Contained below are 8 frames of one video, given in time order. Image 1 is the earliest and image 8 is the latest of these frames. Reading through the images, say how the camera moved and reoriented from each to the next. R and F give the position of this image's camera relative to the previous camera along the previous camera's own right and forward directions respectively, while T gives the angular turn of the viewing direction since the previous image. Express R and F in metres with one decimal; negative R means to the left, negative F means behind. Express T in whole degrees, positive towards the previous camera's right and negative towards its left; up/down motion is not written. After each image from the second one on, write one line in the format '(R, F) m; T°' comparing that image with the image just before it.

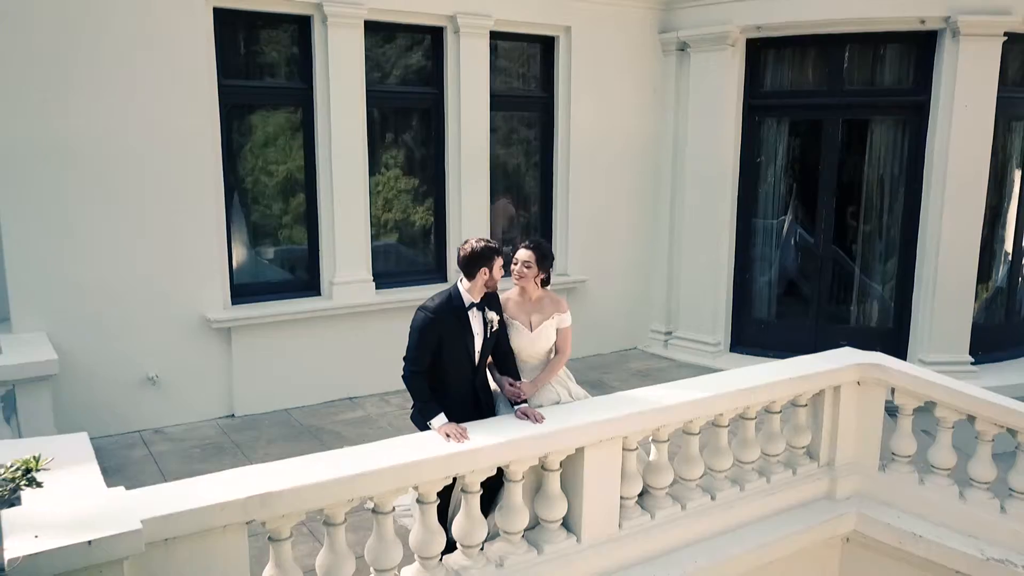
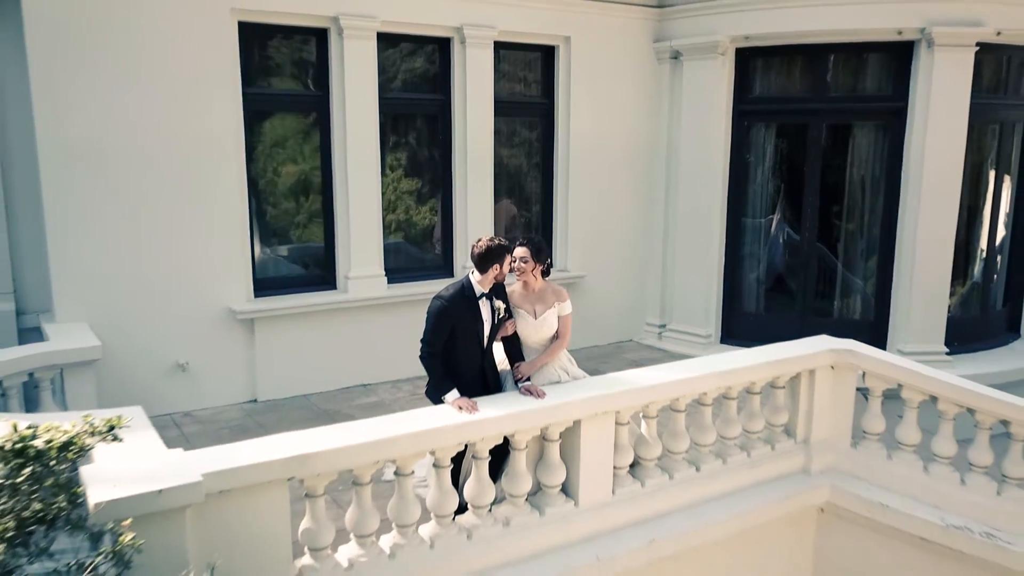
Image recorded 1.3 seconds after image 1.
(0.0, -0.4) m; 0°
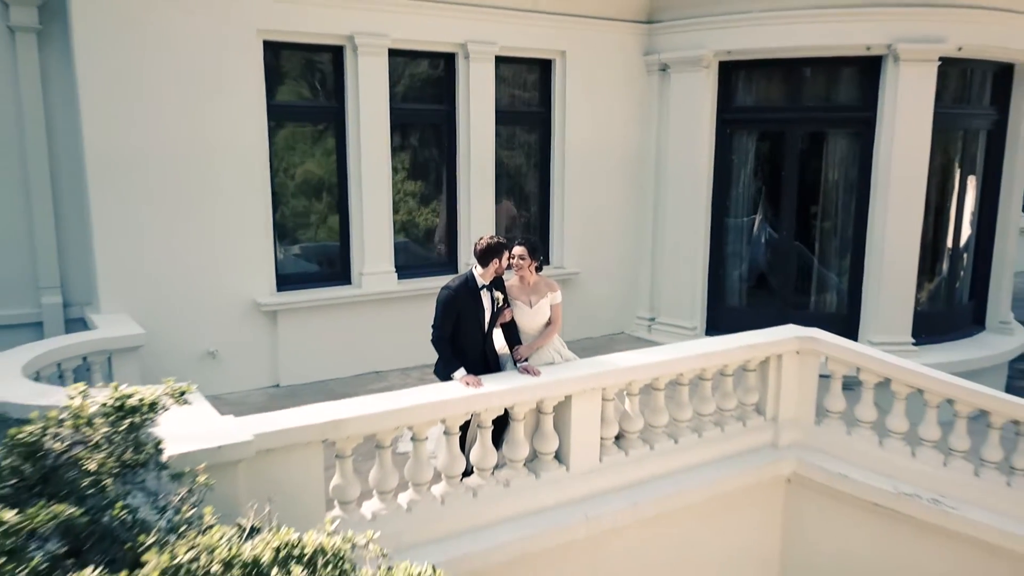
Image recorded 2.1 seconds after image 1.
(0.0, -0.6) m; 0°
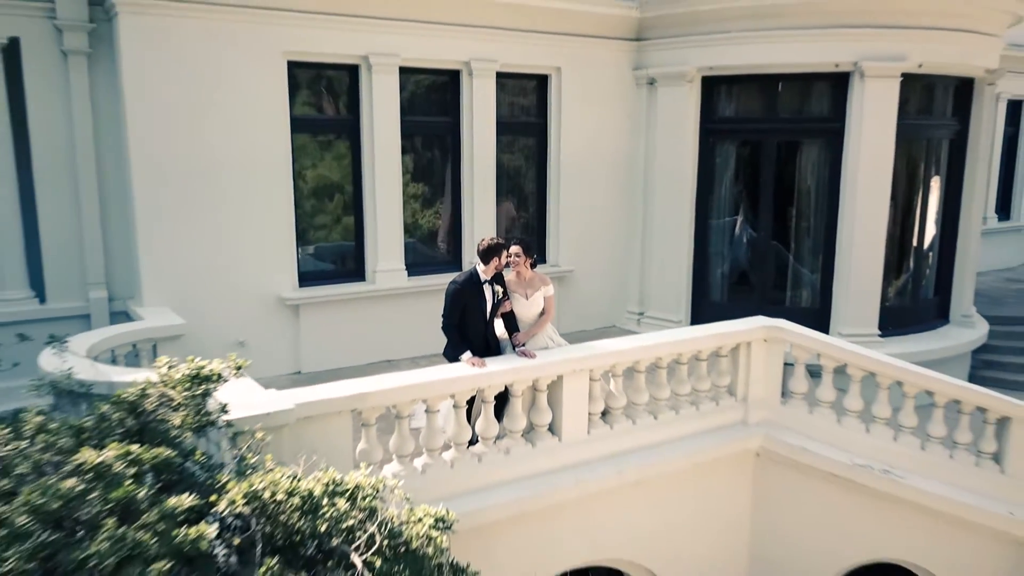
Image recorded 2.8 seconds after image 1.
(0.0, -0.7) m; 0°
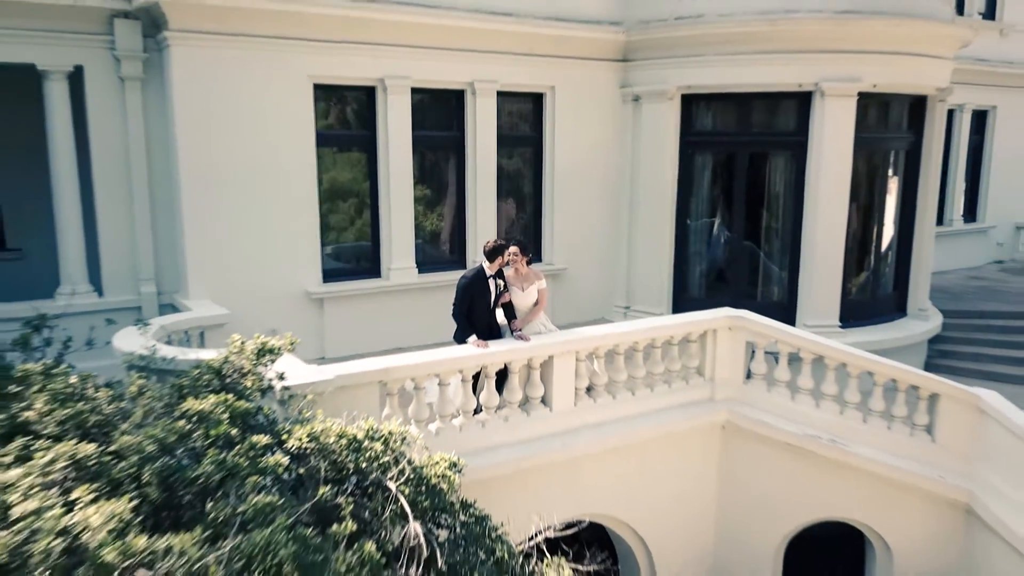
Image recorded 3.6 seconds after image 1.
(0.0, -1.0) m; 0°
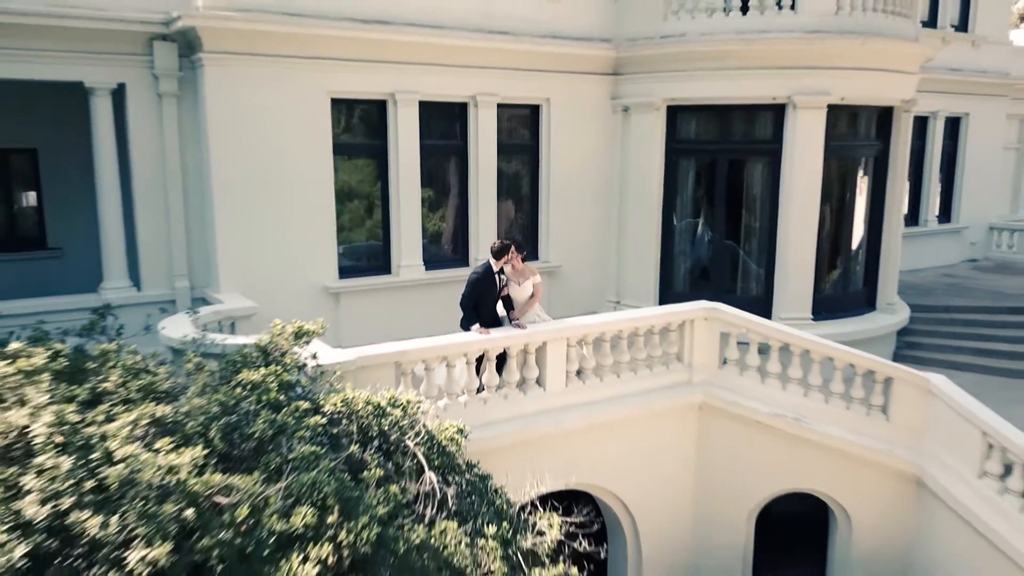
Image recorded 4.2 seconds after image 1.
(0.0, -0.8) m; 0°
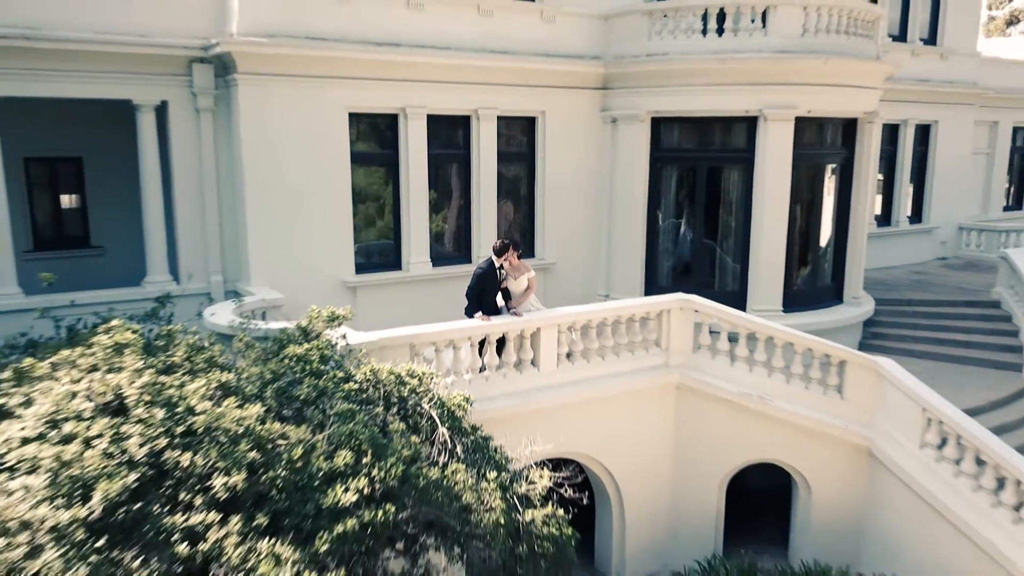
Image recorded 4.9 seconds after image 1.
(0.0, -1.0) m; 0°
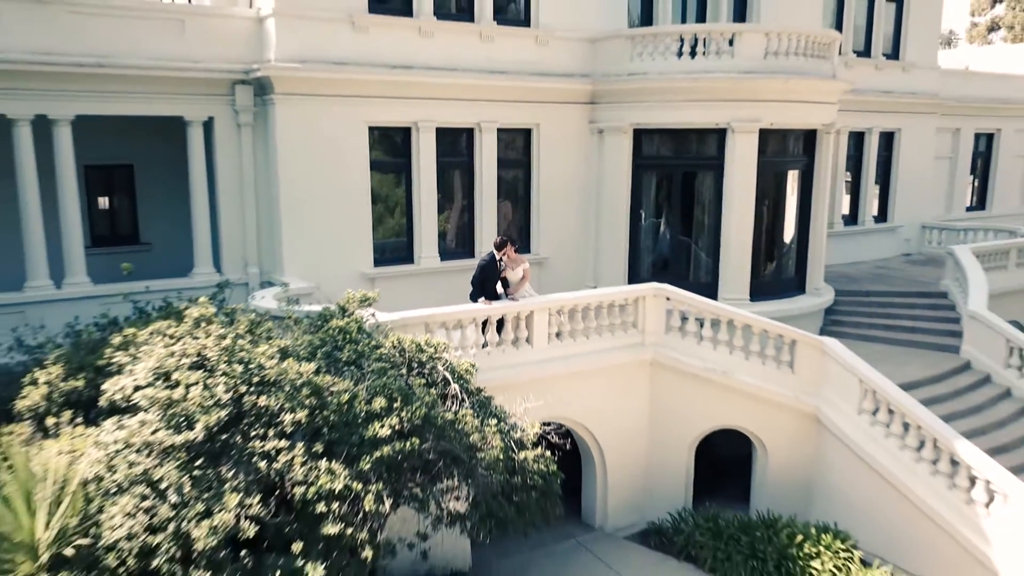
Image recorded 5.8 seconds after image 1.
(0.0, -1.5) m; 0°
